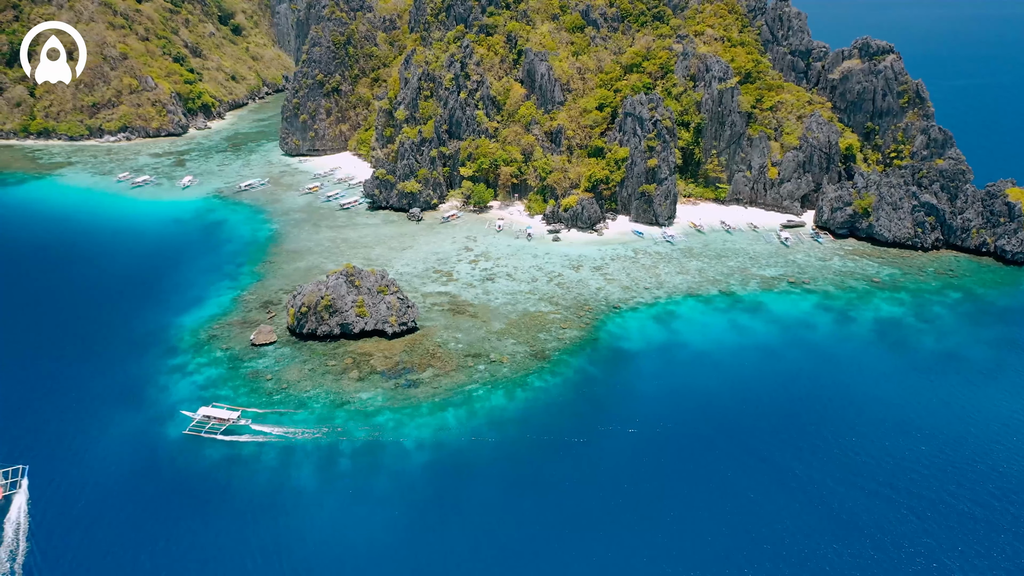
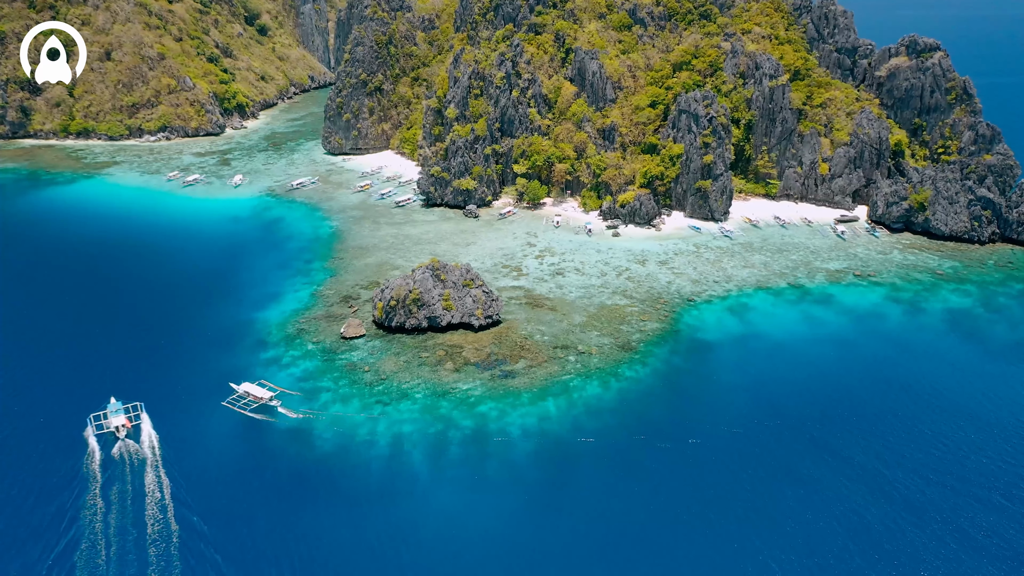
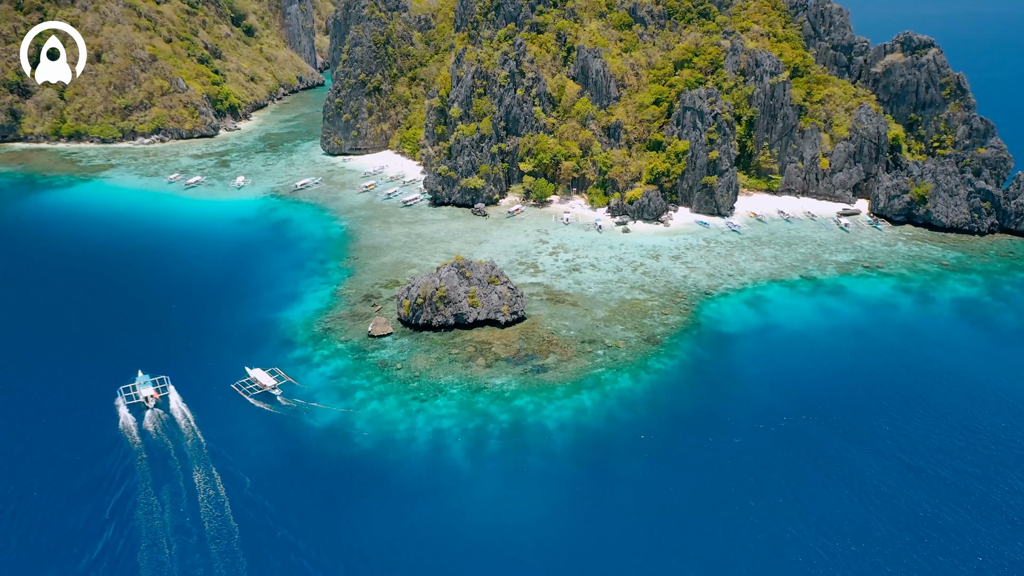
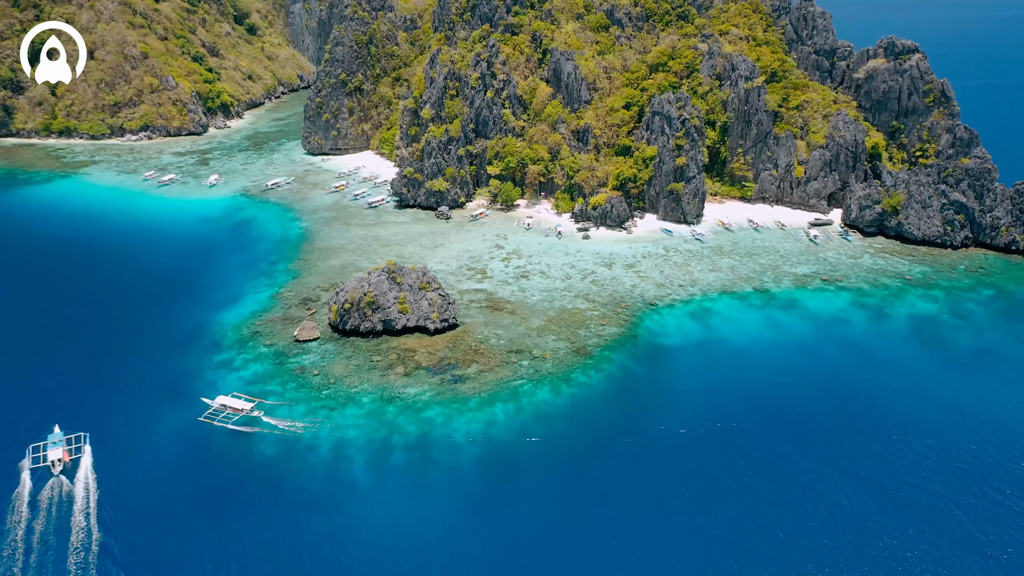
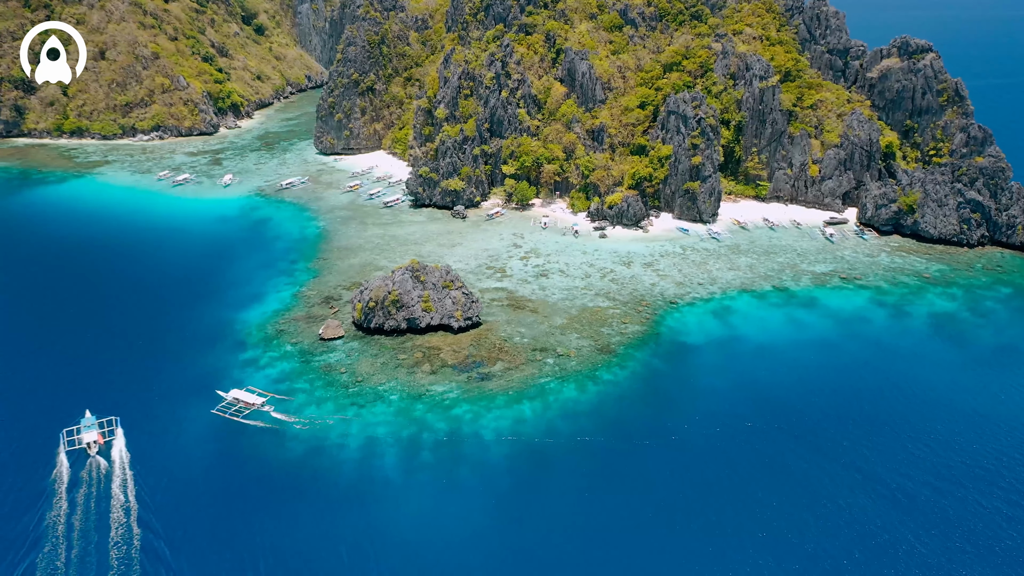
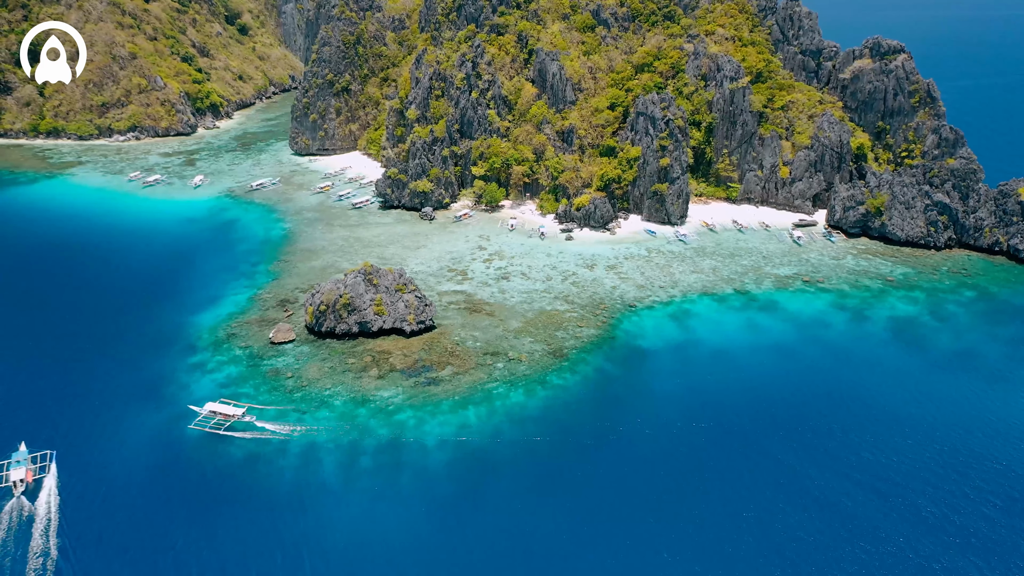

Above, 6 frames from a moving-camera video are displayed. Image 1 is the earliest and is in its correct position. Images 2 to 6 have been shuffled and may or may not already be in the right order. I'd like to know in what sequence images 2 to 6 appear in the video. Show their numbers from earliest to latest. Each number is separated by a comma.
6, 4, 5, 2, 3
